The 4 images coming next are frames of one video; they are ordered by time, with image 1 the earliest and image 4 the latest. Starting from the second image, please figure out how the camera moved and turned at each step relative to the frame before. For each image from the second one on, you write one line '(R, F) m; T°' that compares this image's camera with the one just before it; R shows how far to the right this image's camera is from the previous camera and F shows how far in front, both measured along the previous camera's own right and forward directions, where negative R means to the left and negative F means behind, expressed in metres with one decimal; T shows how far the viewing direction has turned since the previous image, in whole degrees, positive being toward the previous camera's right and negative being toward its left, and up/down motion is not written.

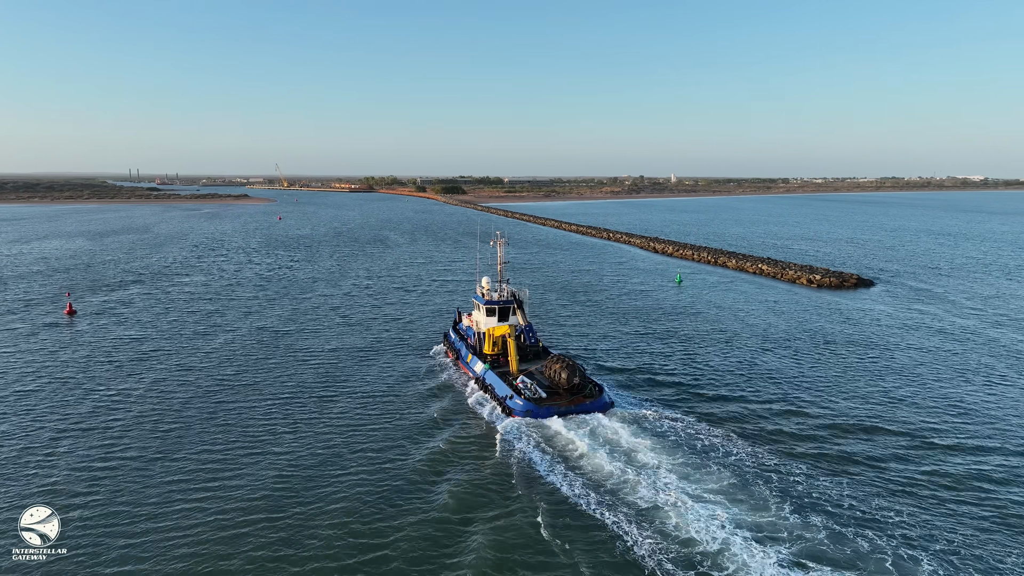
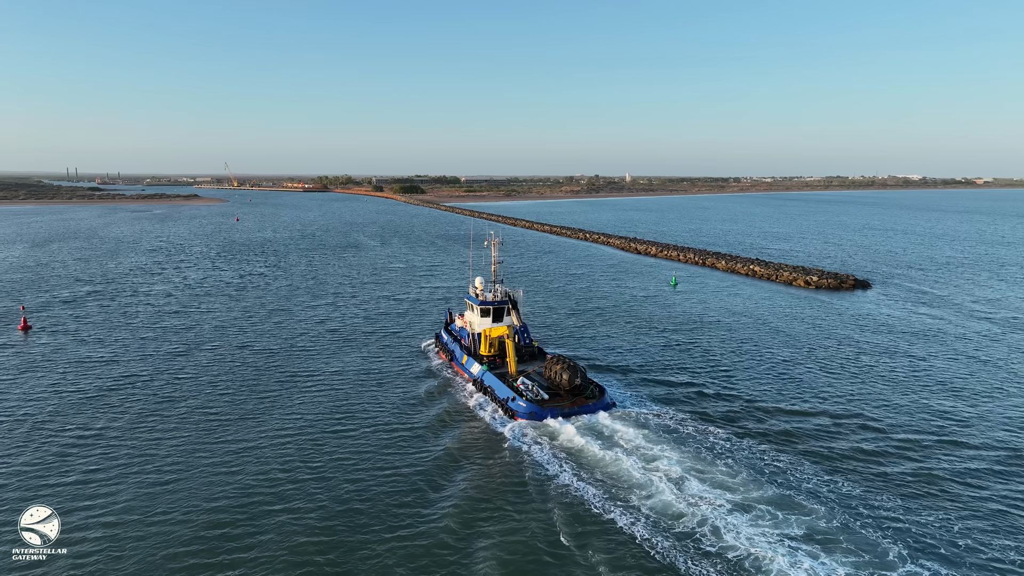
(-1.2, +1.0) m; +4°
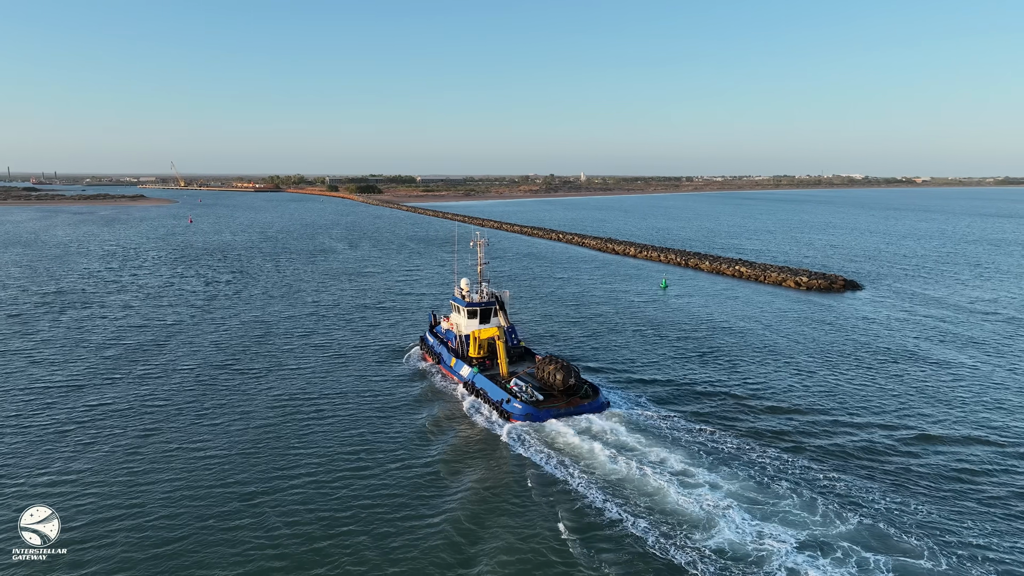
(-1.0, +0.9) m; +4°
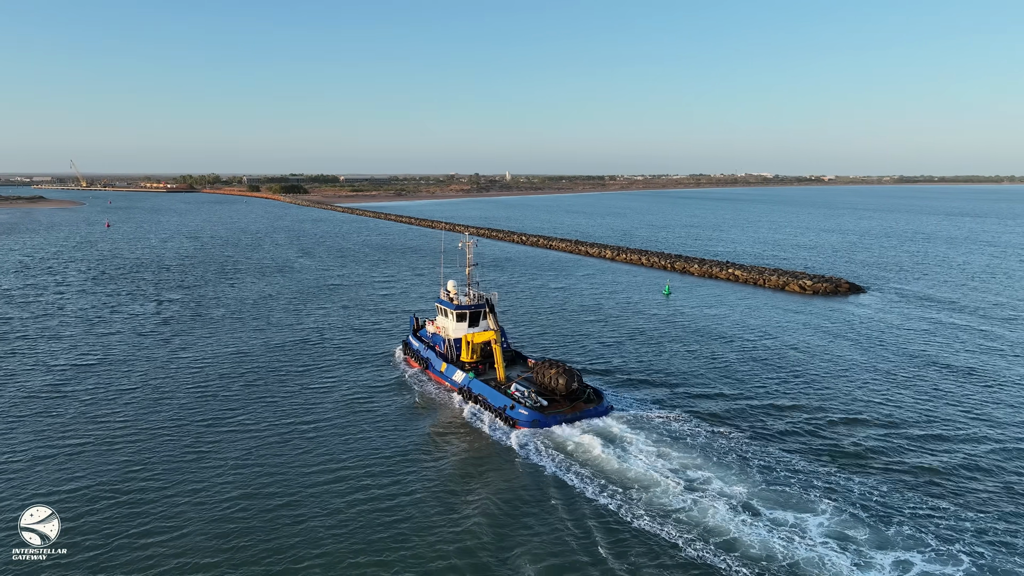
(-2.5, +1.5) m; +6°
